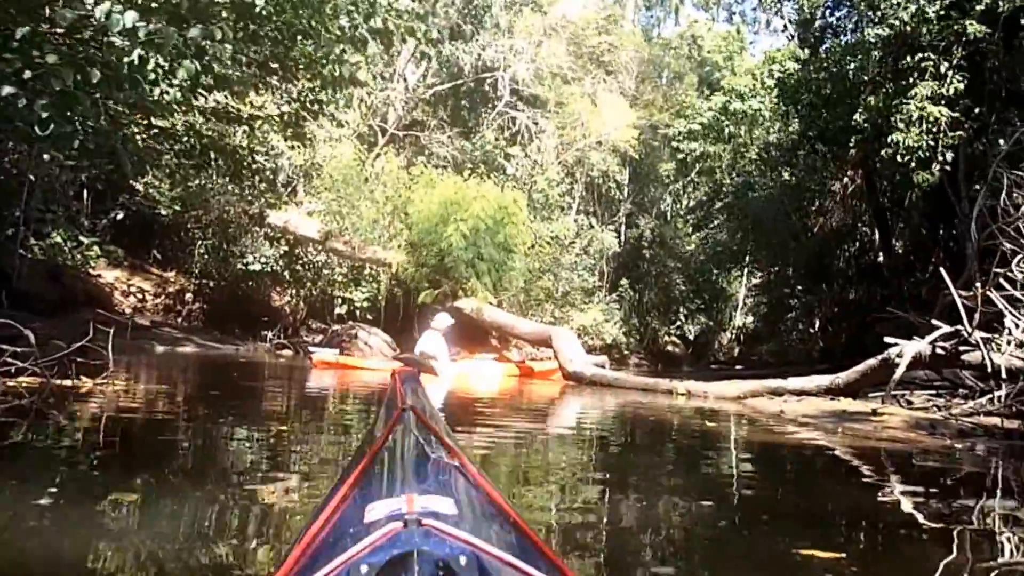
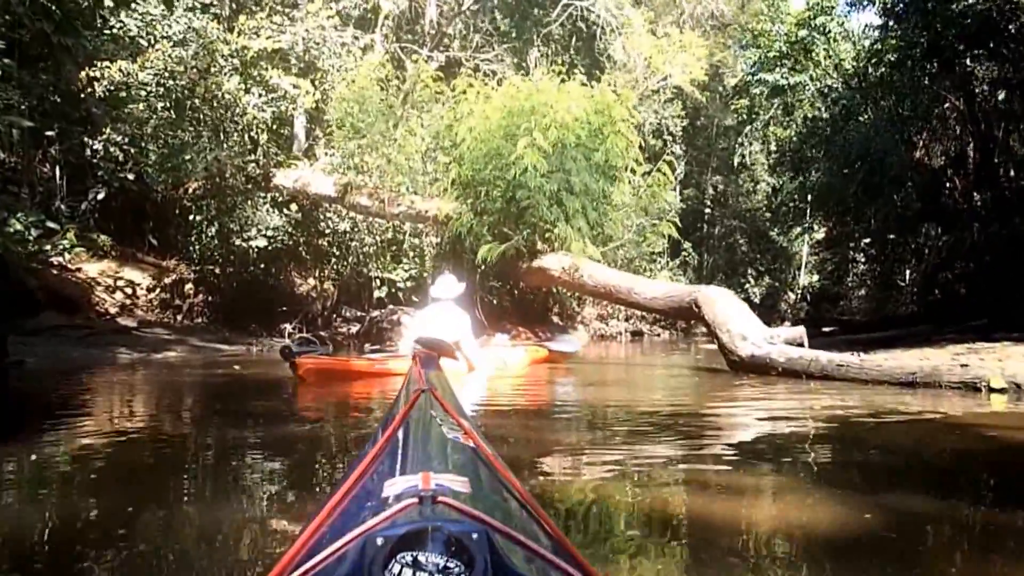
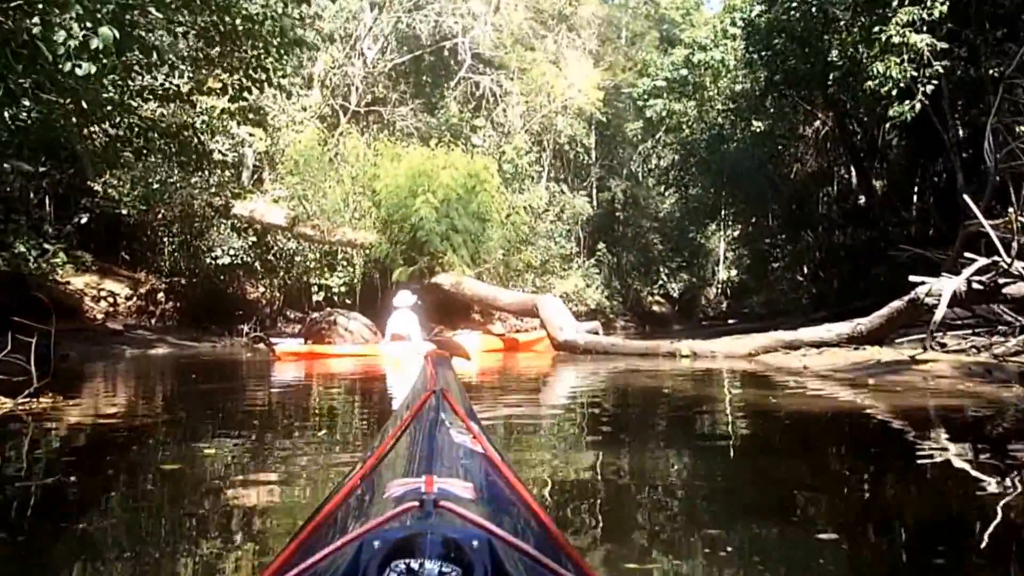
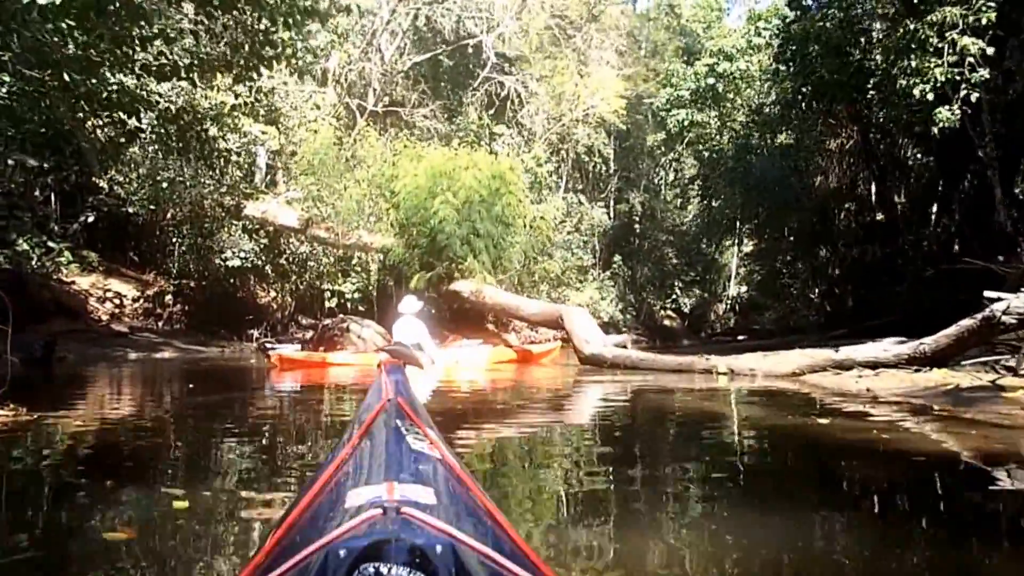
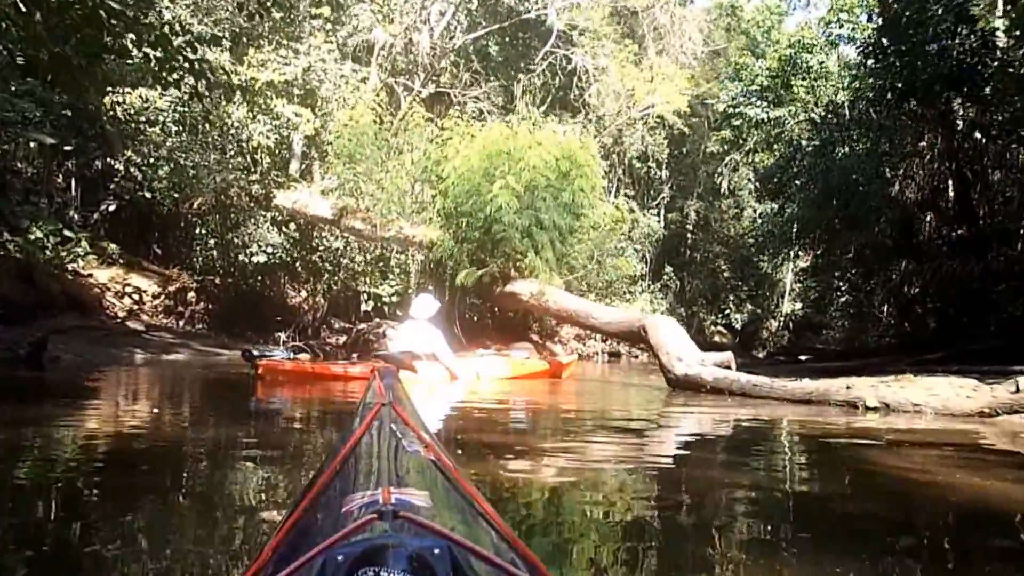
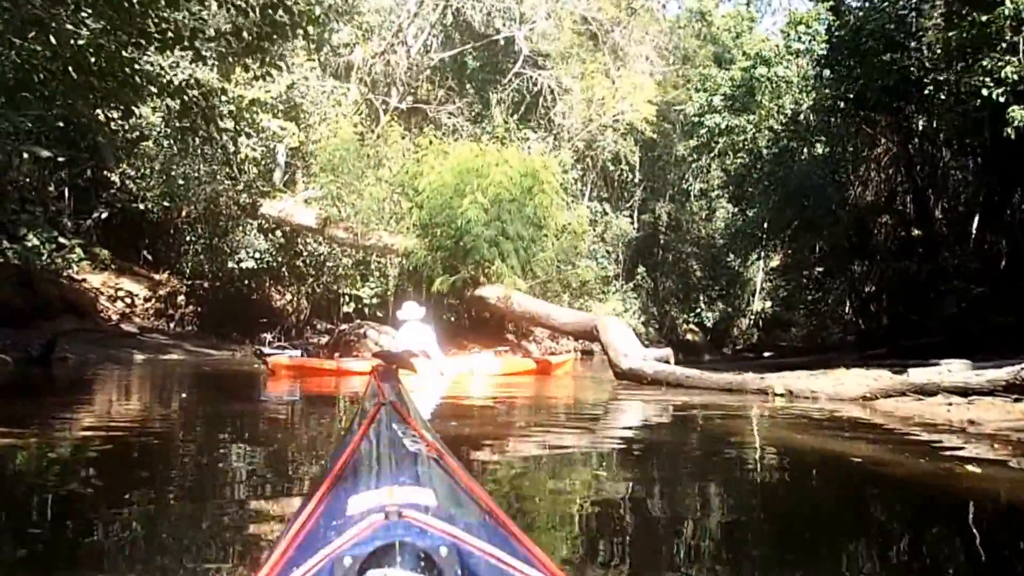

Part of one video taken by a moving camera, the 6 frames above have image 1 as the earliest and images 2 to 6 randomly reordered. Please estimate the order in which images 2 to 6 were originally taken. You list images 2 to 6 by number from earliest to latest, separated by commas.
3, 4, 6, 5, 2
